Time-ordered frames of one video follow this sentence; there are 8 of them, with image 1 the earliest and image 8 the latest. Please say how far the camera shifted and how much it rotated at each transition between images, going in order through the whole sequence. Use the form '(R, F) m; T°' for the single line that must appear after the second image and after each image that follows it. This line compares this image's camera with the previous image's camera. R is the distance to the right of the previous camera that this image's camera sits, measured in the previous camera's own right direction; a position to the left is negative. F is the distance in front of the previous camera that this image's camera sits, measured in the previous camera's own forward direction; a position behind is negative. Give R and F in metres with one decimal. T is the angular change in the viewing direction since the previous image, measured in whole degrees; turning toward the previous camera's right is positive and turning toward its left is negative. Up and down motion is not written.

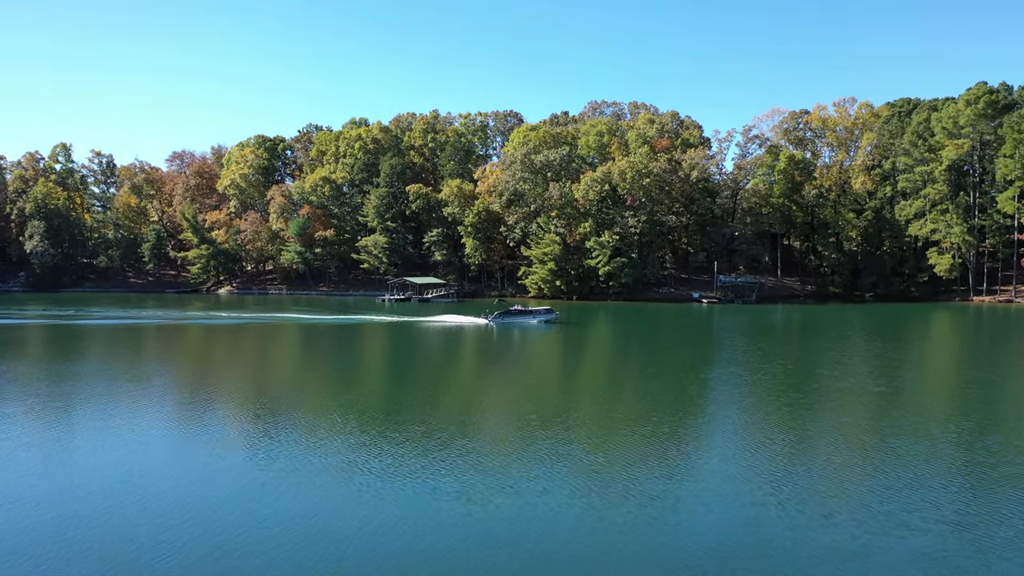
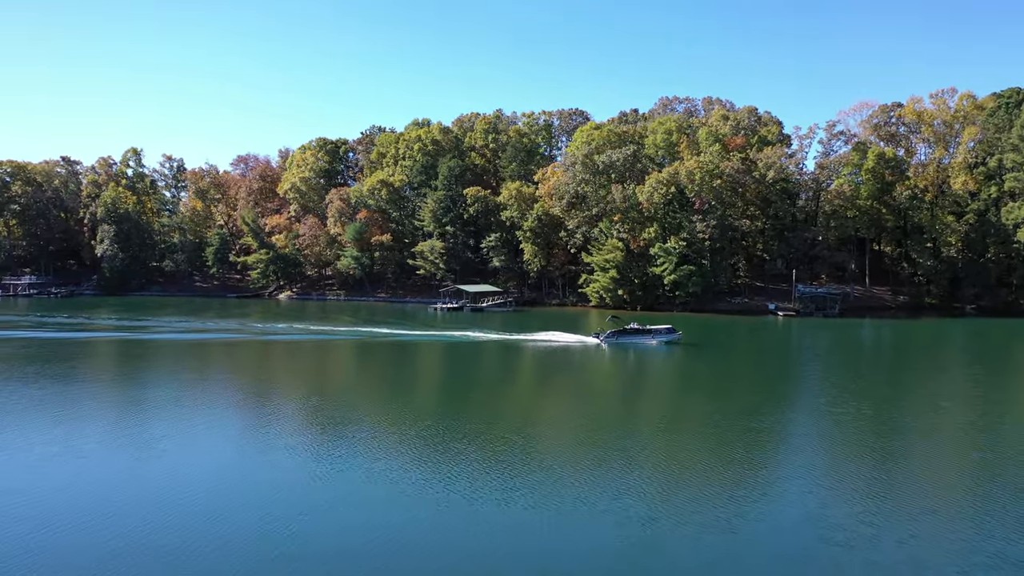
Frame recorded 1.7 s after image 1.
(+1.4, +3.3) m; -6°
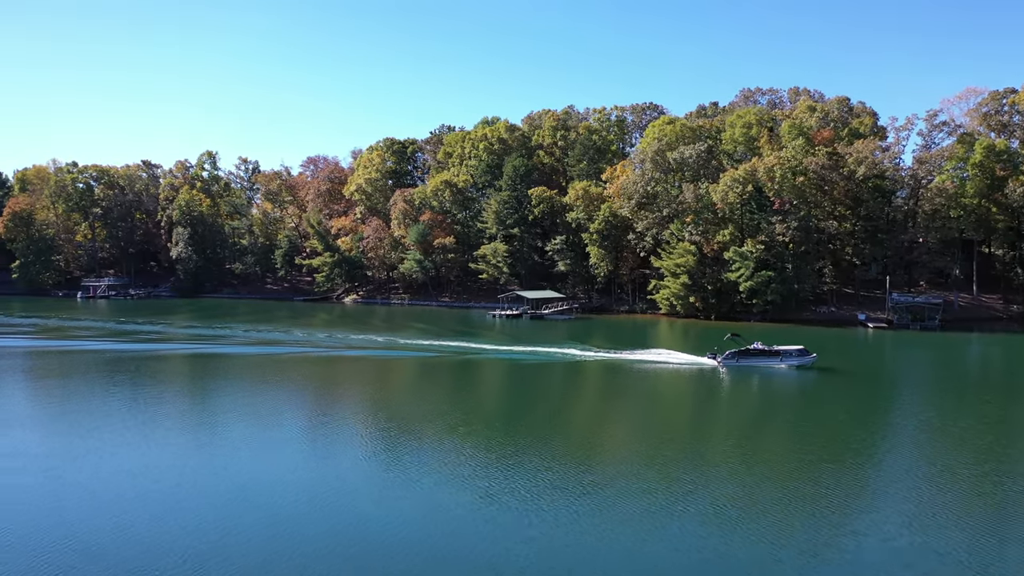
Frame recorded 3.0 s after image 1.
(+1.6, +3.1) m; -6°
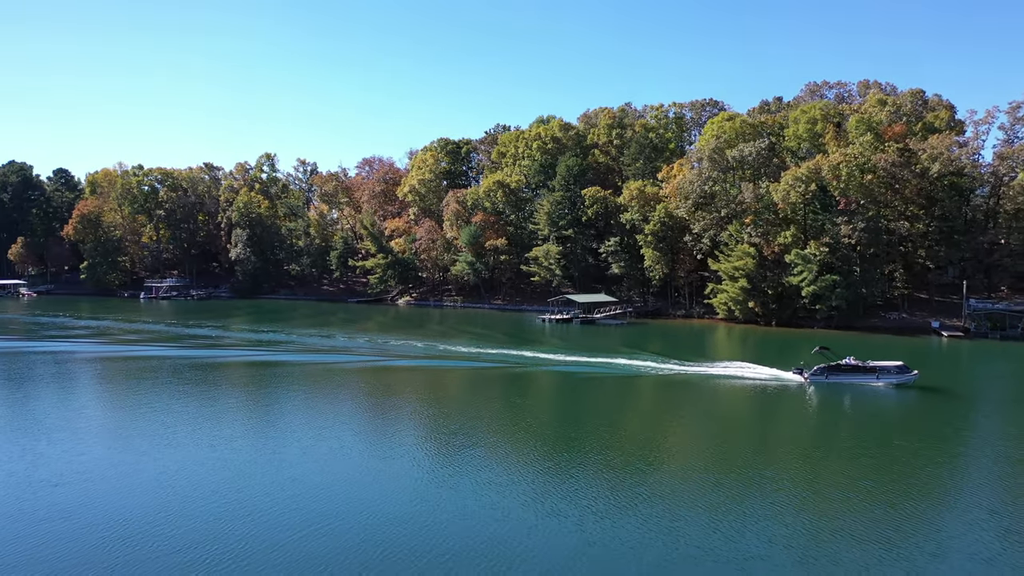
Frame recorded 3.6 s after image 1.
(+0.8, +1.4) m; -4°
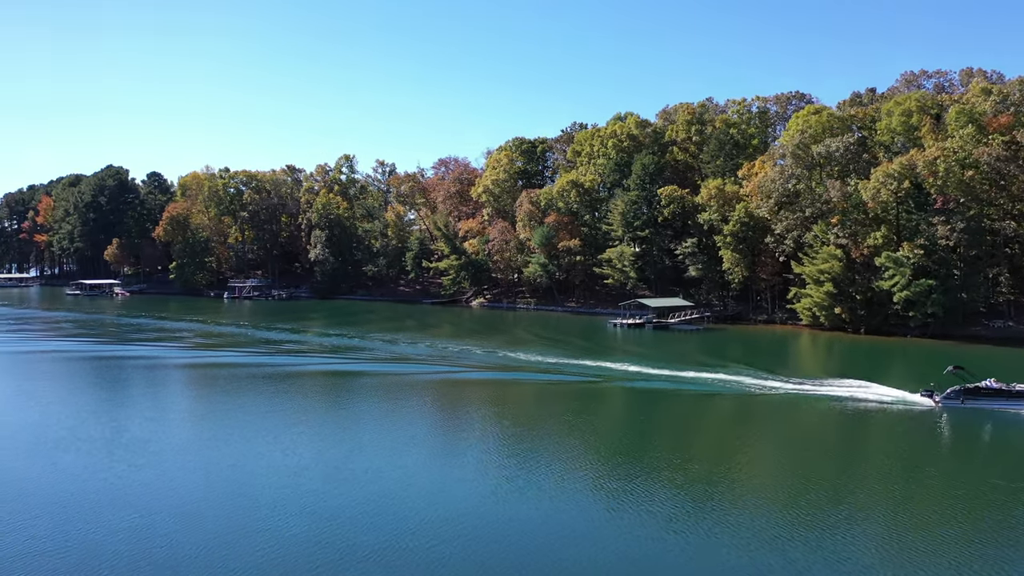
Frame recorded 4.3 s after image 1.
(+0.9, +1.5) m; -6°
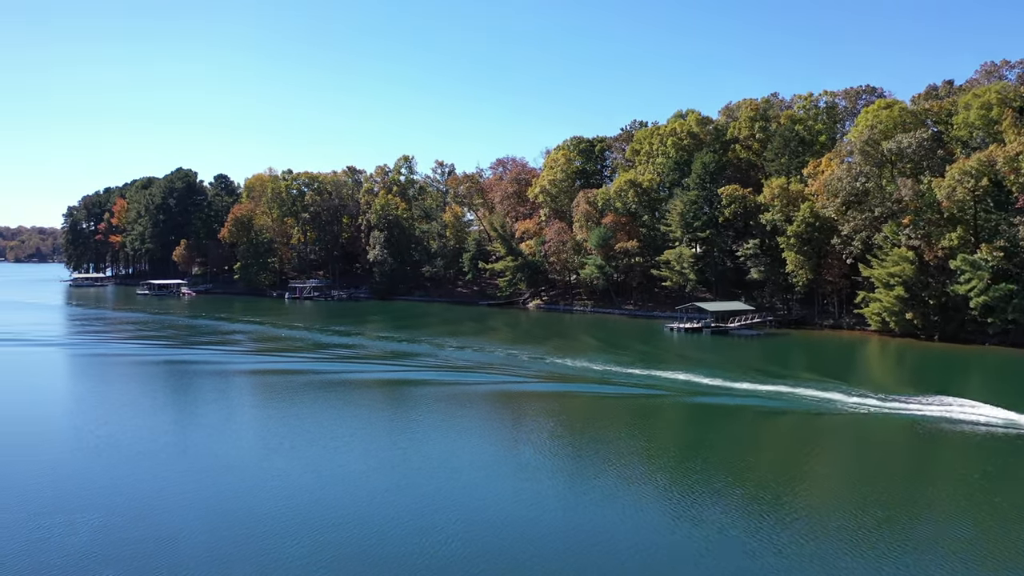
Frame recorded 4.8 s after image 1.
(+0.6, +1.0) m; -4°
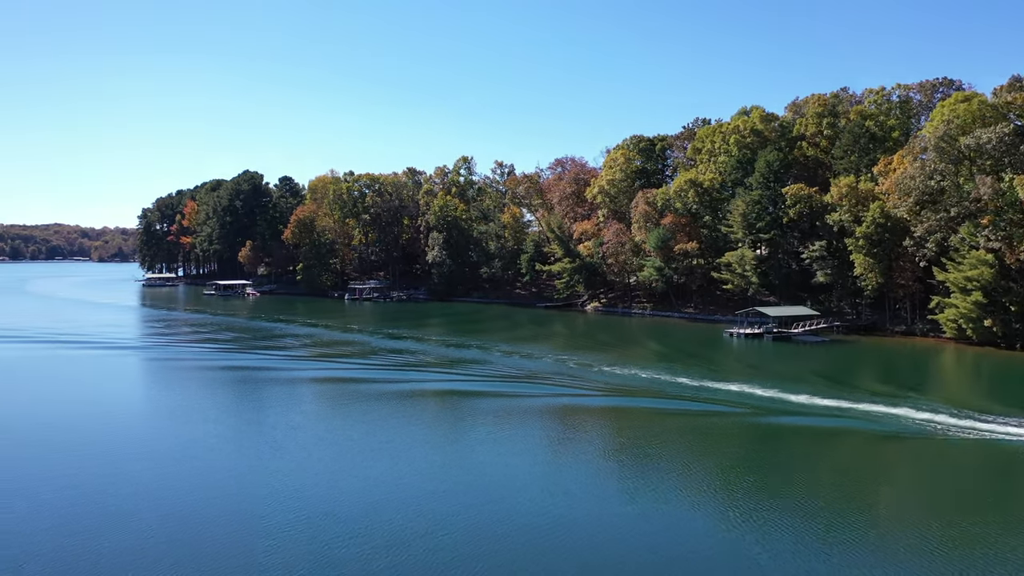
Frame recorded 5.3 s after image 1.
(+0.7, +1.0) m; -5°
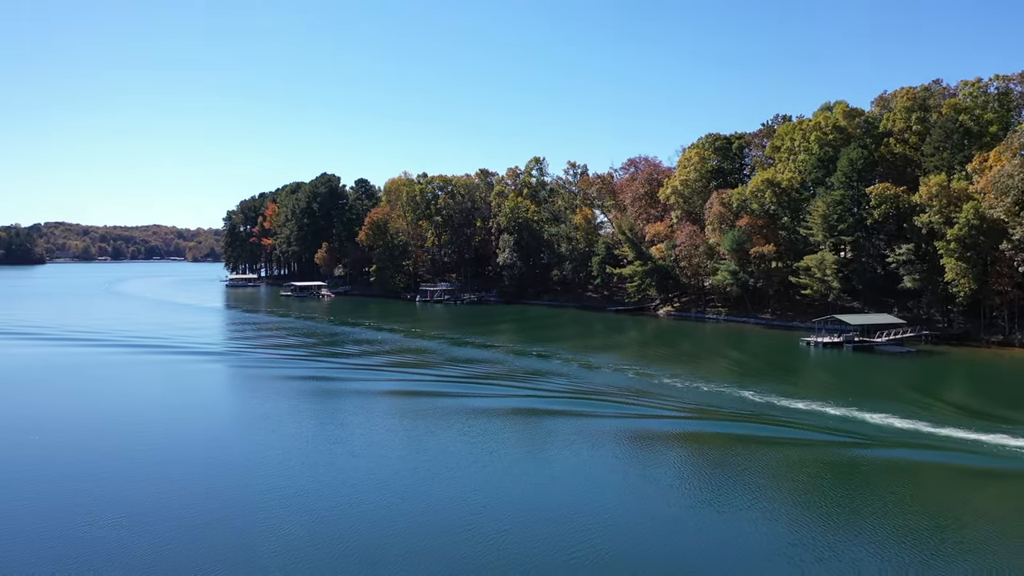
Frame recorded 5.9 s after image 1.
(+0.8, +1.2) m; -5°
